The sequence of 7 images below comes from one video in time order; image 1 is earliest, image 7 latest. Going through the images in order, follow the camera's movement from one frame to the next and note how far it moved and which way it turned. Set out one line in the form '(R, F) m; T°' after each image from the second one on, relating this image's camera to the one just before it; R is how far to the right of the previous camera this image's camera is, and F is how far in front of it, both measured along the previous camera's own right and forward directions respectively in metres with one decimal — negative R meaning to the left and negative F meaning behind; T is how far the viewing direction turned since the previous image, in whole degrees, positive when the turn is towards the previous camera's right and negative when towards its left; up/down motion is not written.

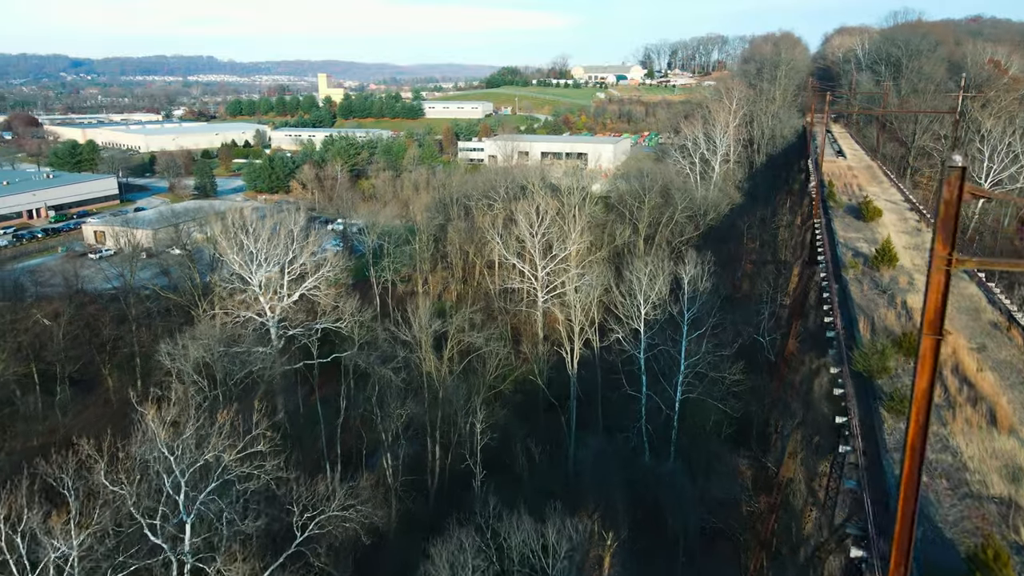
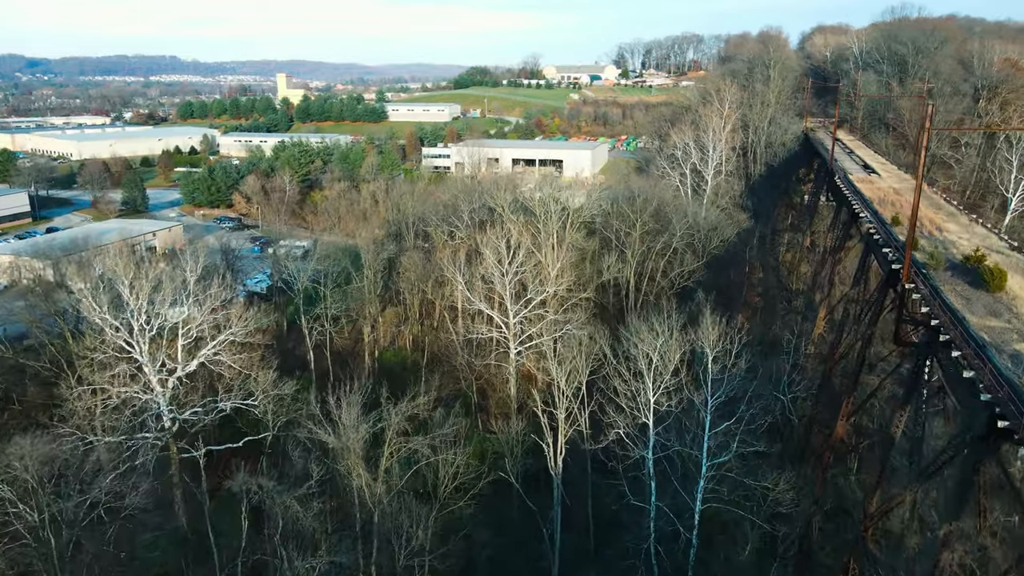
(+0.2, +4.5) m; +2°
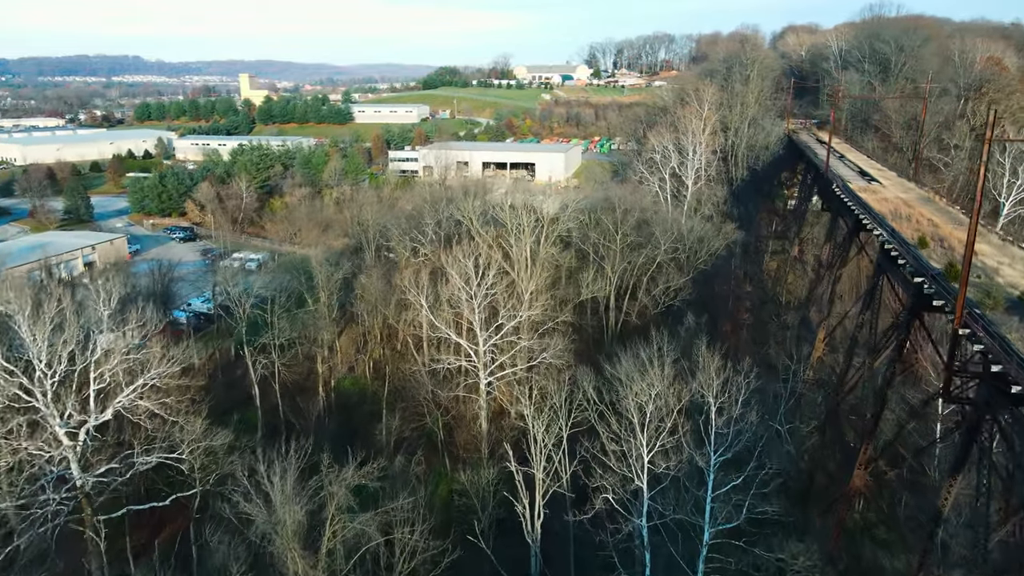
(+0.1, +2.0) m; +2°
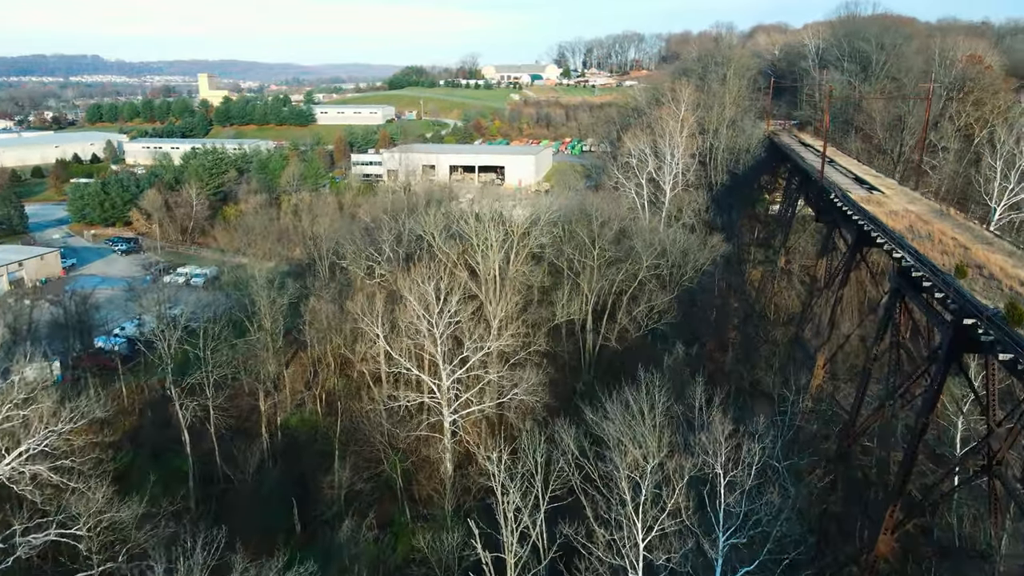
(+0.1, +2.0) m; +2°
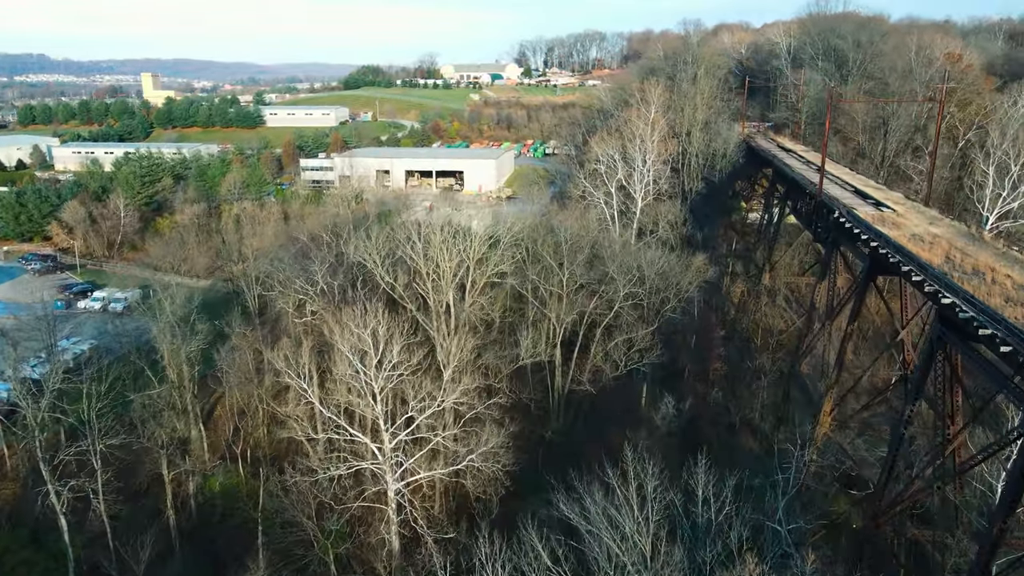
(+0.2, +2.6) m; +3°
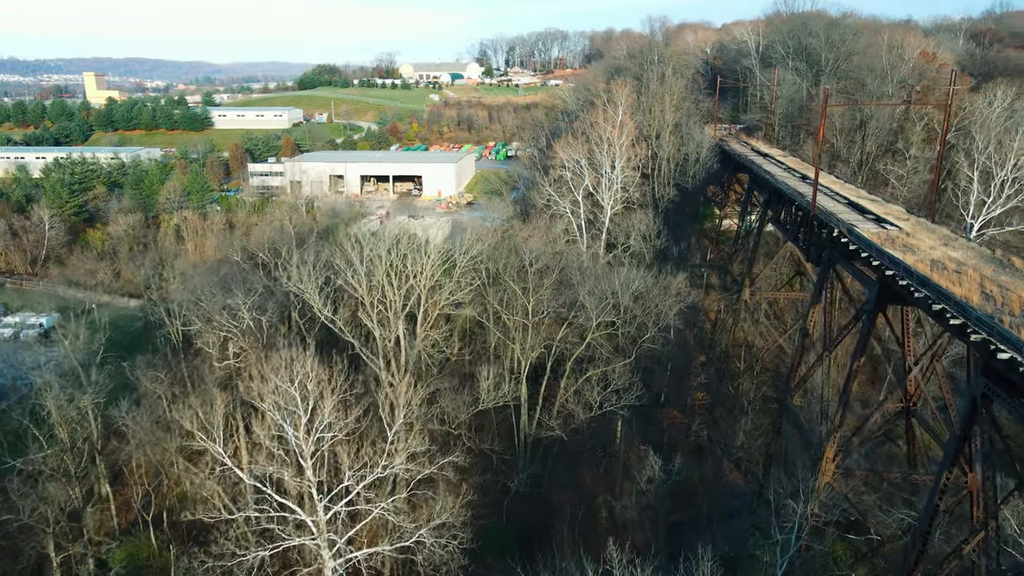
(+0.1, +2.0) m; +3°
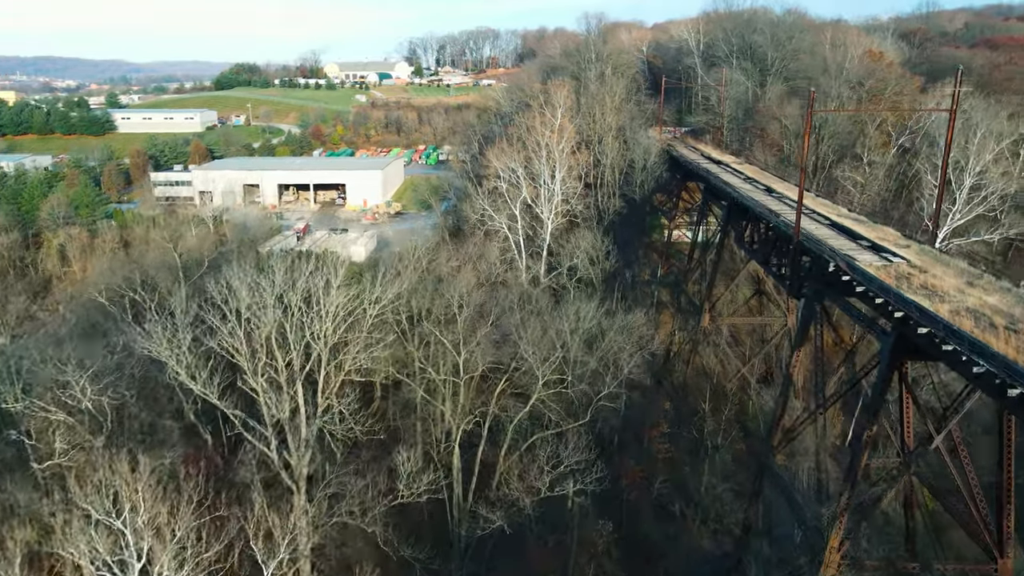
(+0.2, +2.7) m; +5°
